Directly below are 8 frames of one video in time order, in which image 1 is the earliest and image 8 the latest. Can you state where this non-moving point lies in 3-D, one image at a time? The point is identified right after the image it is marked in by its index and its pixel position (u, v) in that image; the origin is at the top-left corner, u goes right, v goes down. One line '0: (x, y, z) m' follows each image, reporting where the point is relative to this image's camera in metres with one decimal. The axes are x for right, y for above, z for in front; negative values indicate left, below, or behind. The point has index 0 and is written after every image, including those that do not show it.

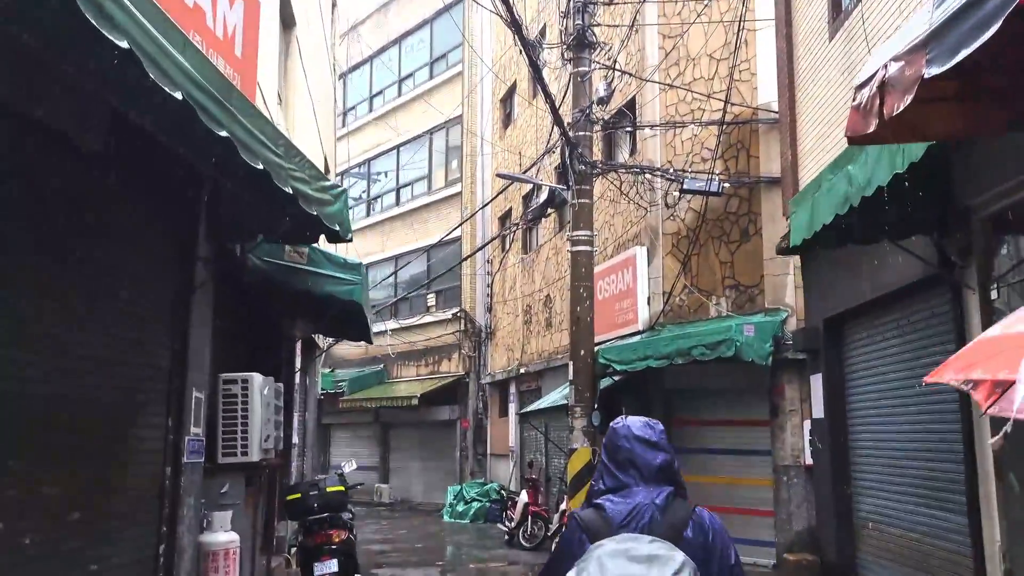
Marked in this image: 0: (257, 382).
0: (-2.0, -0.7, +6.7) m
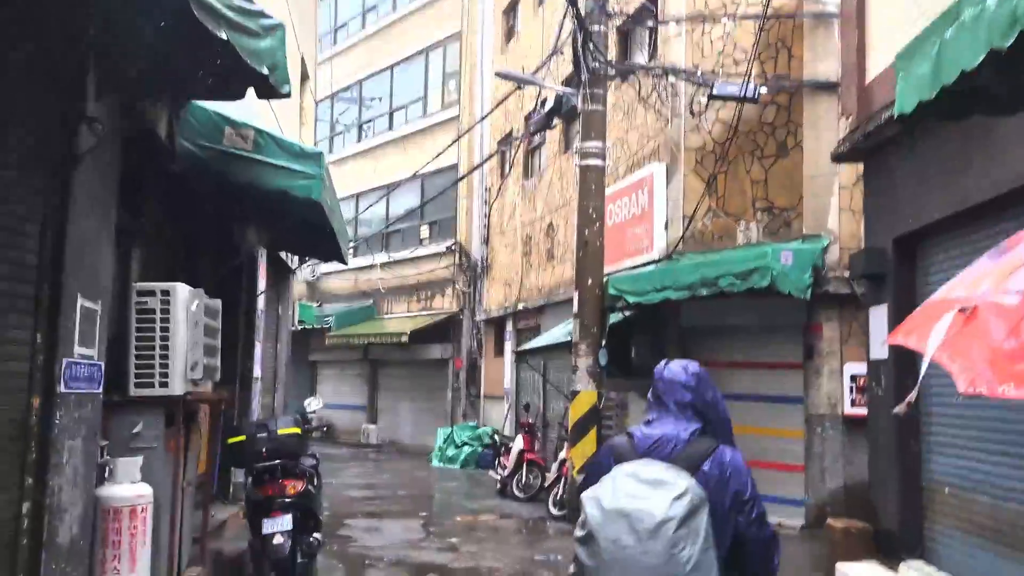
0: (-2.0, 0.0, +5.2) m
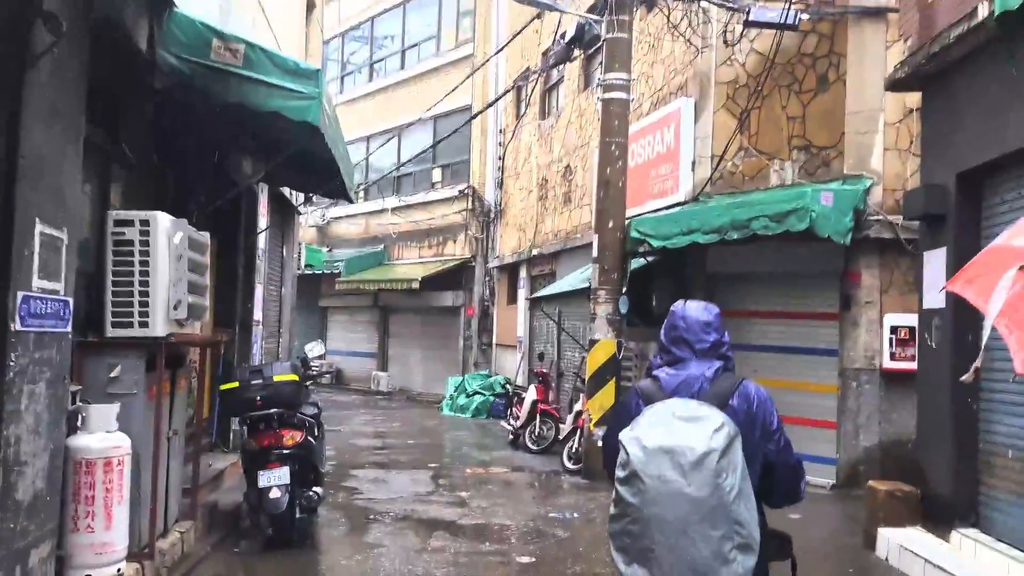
0: (-1.9, +0.3, +4.7) m
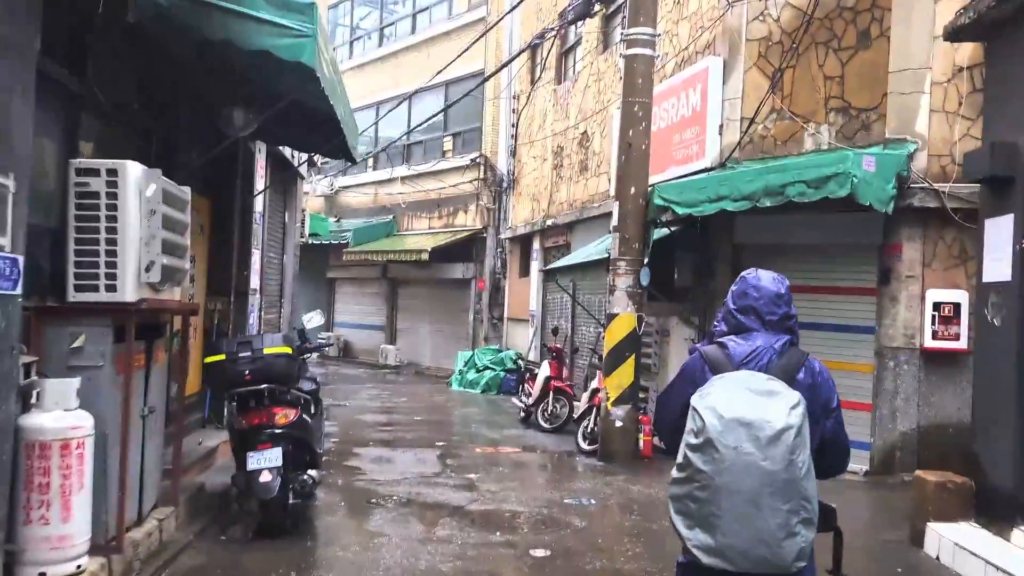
0: (-1.8, +0.5, +4.1) m
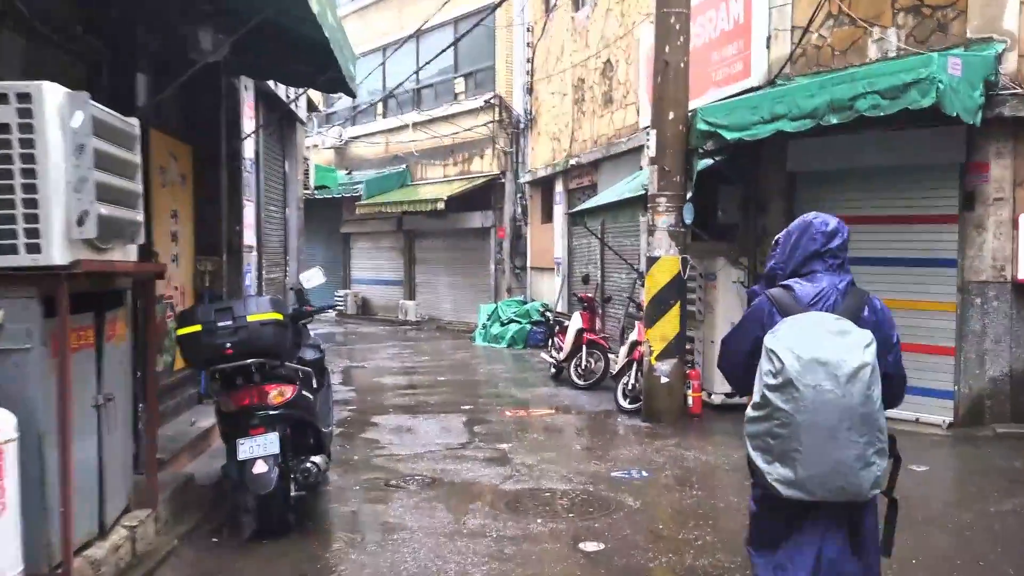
0: (-1.7, +0.7, +3.1) m
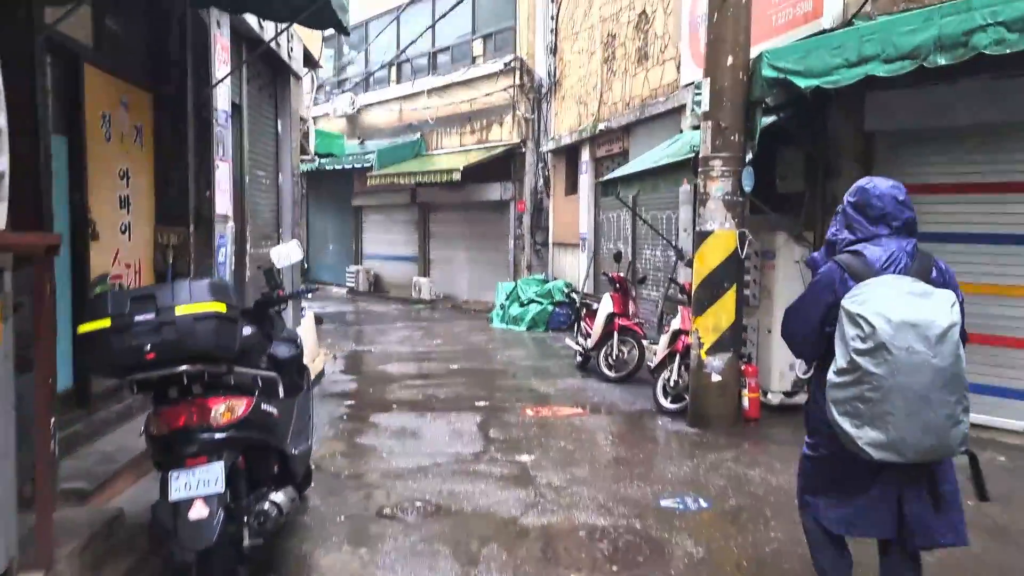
0: (-1.6, +0.7, +1.9) m
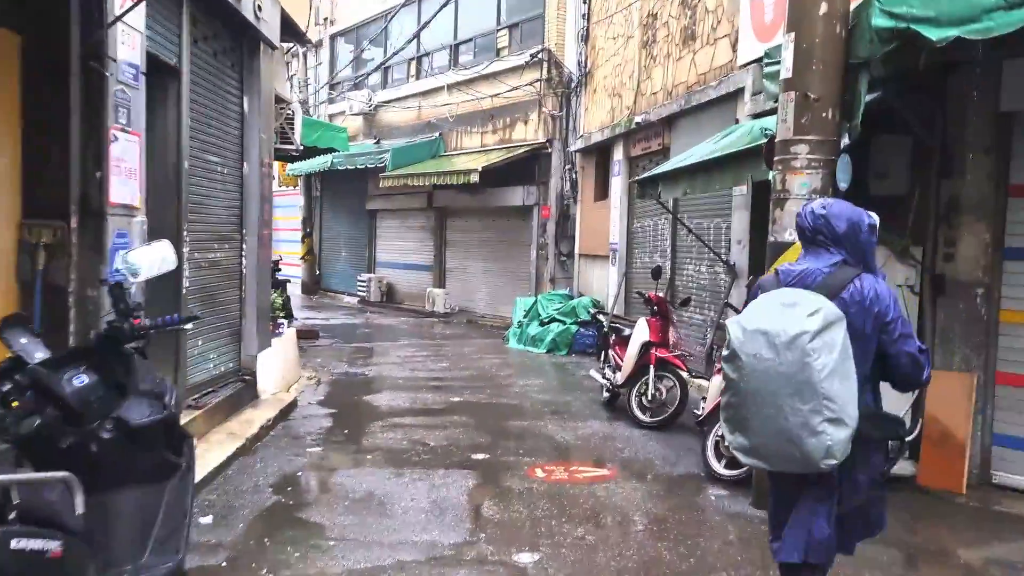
0: (-1.7, +0.7, +0.3) m
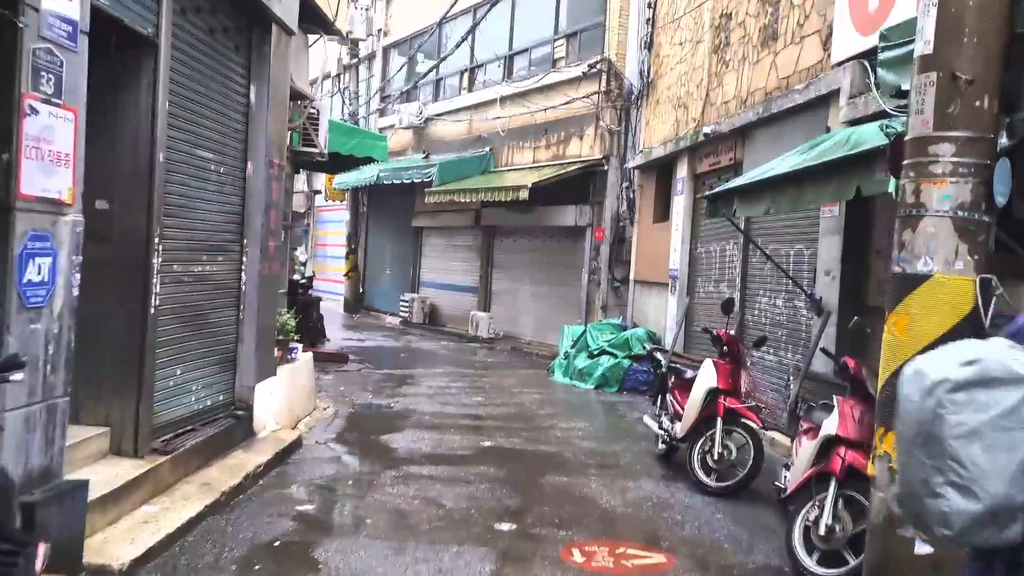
0: (-1.8, +0.7, -0.7) m
